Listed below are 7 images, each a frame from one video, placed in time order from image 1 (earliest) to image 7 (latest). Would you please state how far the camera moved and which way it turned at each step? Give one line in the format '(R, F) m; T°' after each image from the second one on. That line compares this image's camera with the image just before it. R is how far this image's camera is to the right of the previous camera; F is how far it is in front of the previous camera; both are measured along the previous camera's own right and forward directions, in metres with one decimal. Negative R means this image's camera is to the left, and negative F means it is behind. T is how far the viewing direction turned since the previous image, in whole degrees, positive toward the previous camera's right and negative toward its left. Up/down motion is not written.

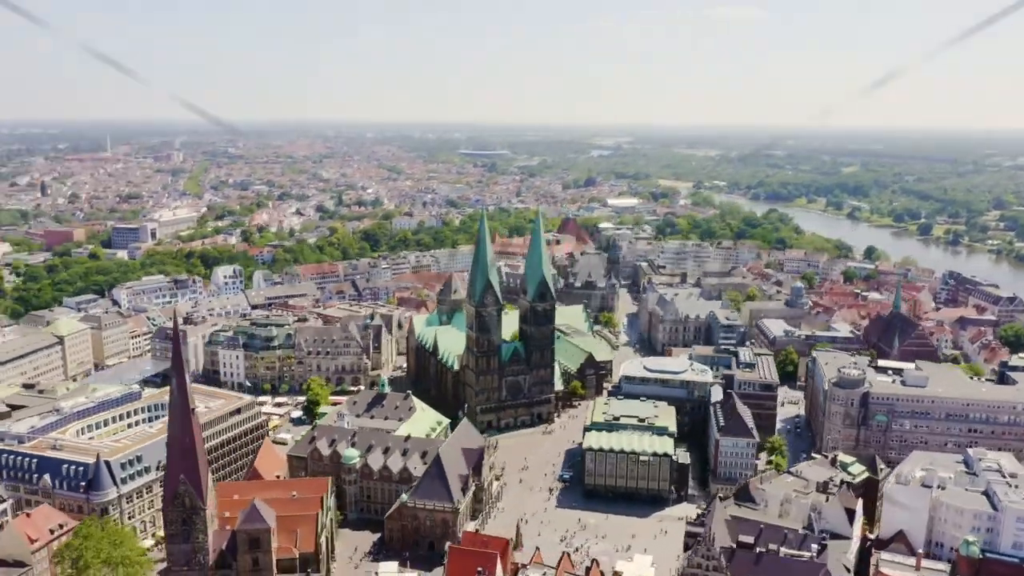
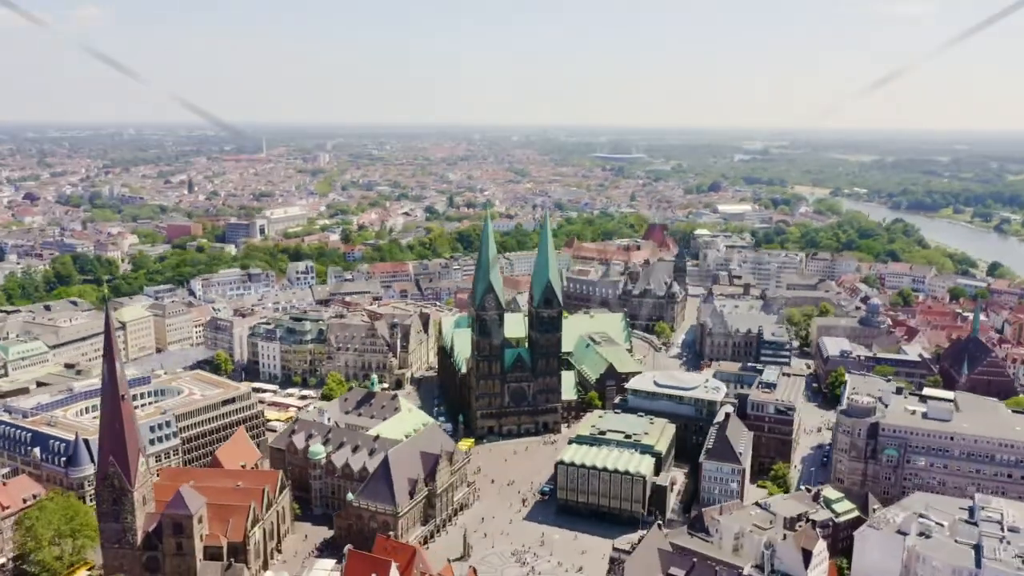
(+12.5, +2.6) m; -10°
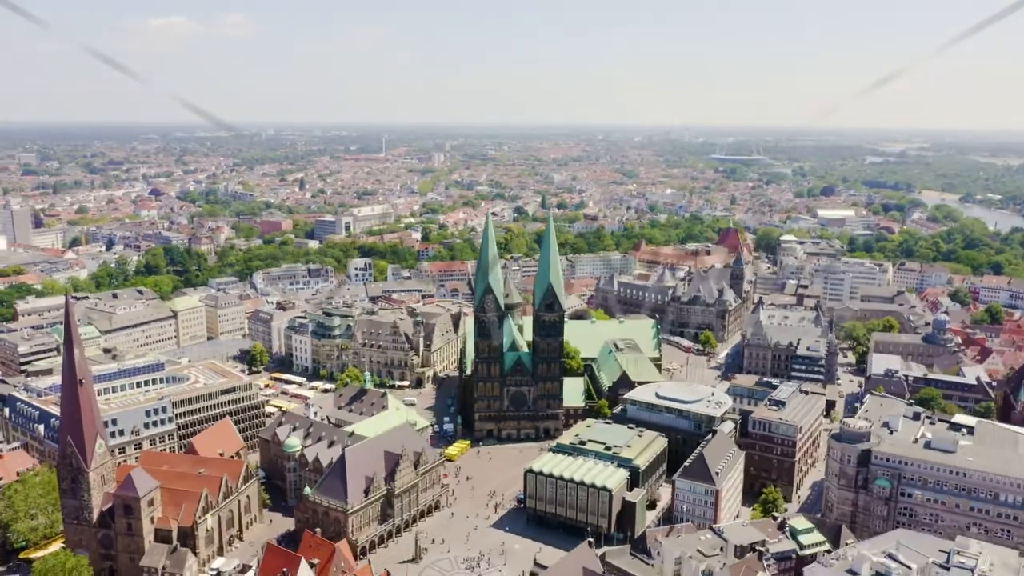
(+10.7, +1.9) m; -9°
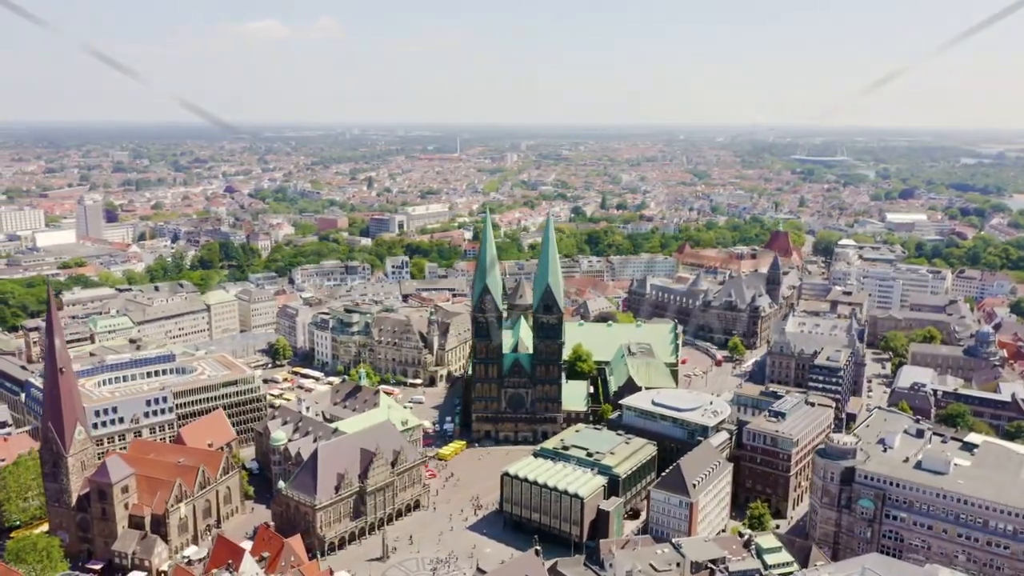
(+7.1, +1.0) m; -6°
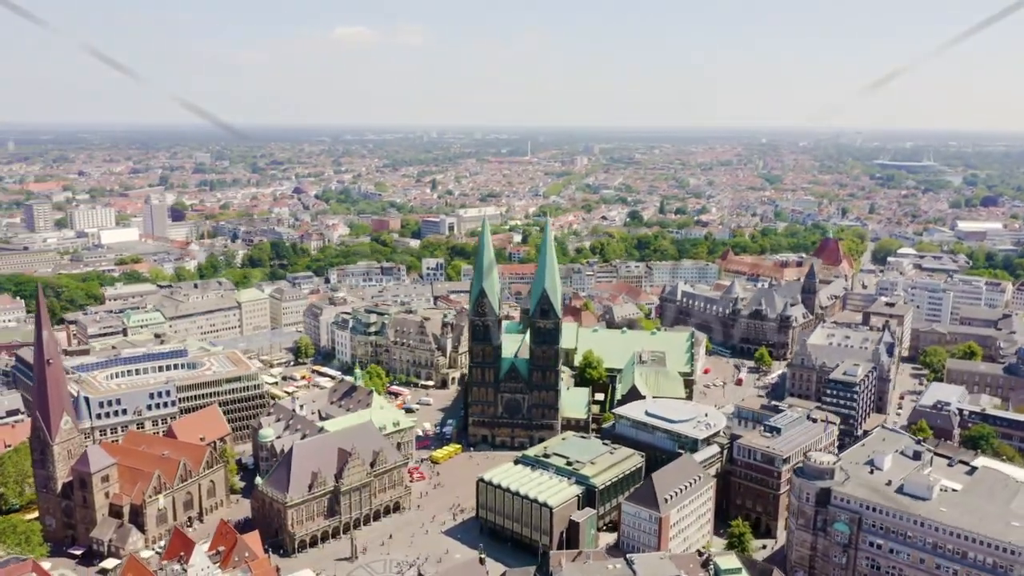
(+6.8, +0.9) m; -5°
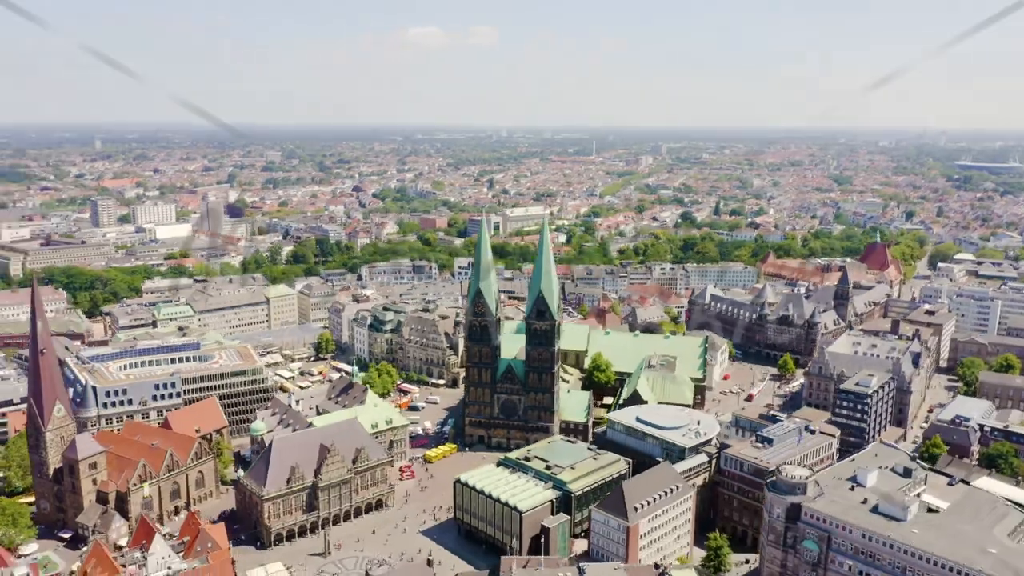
(+6.2, +0.8) m; -5°
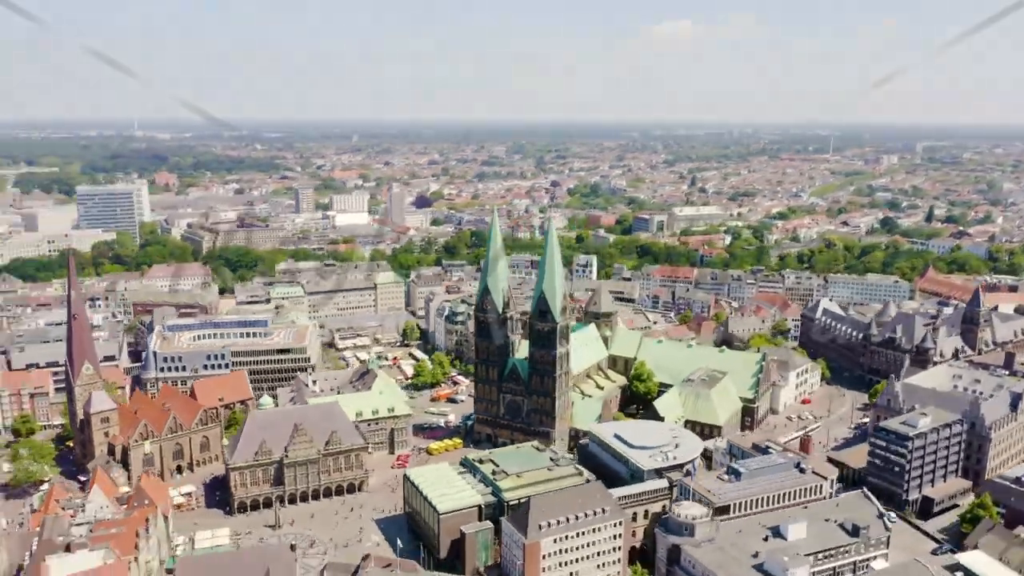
(+19.0, +4.3) m; -17°
